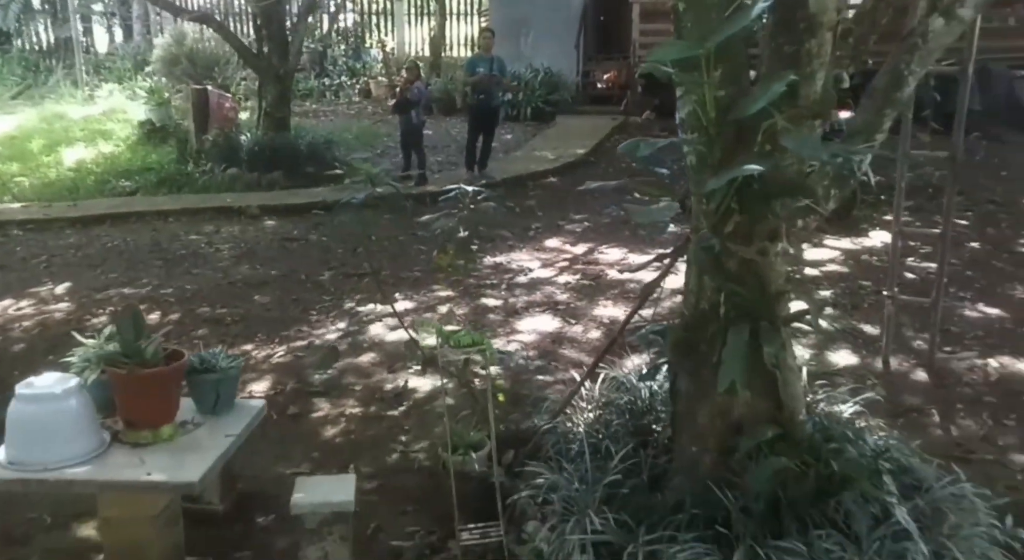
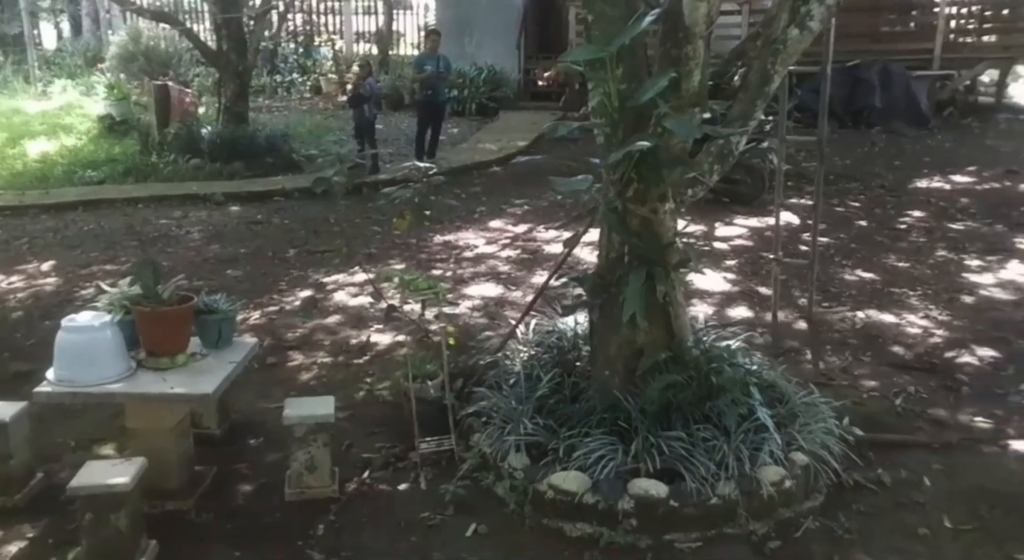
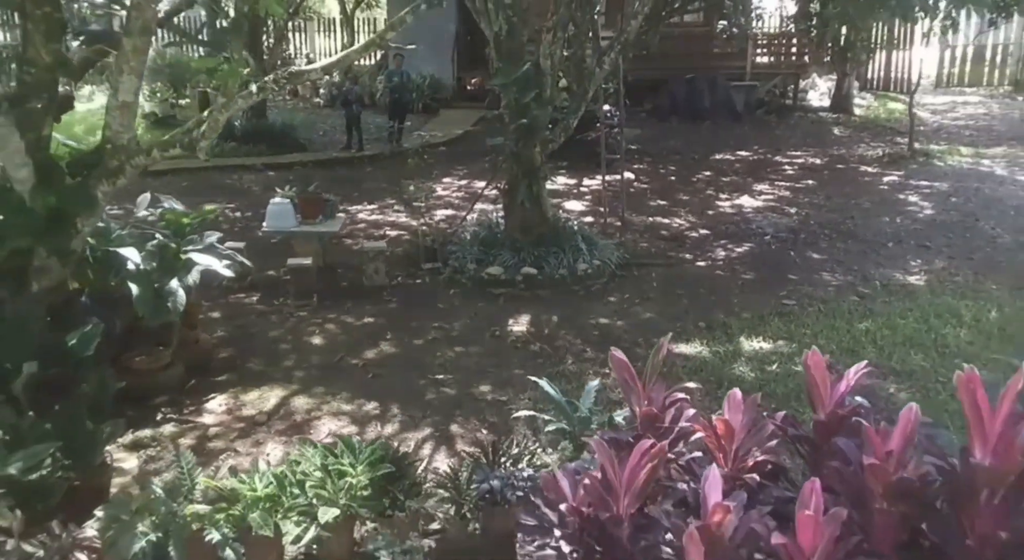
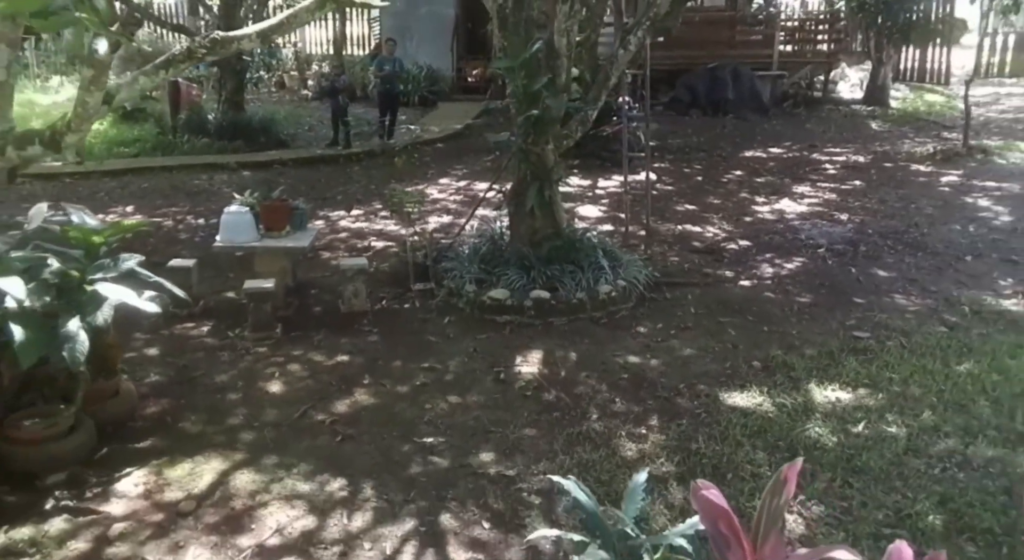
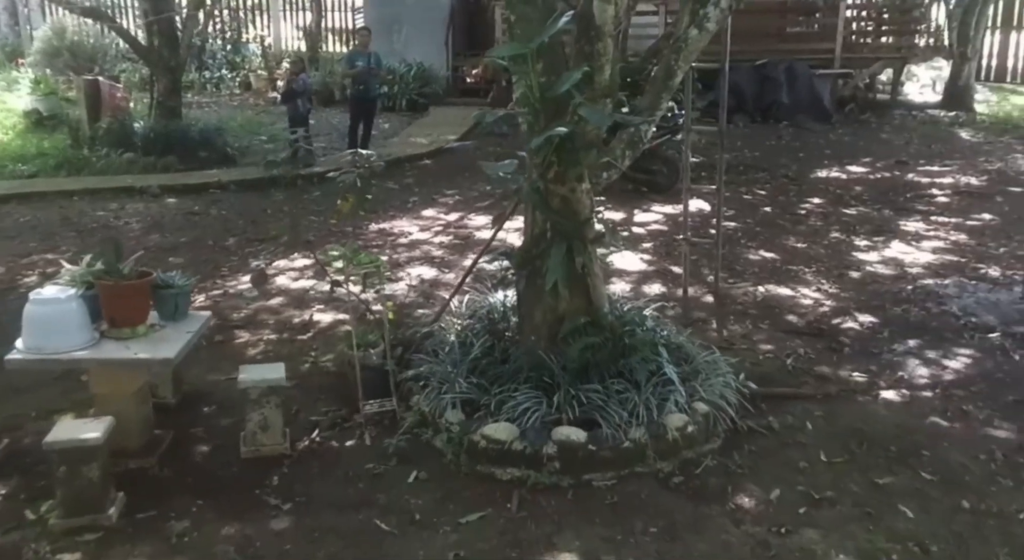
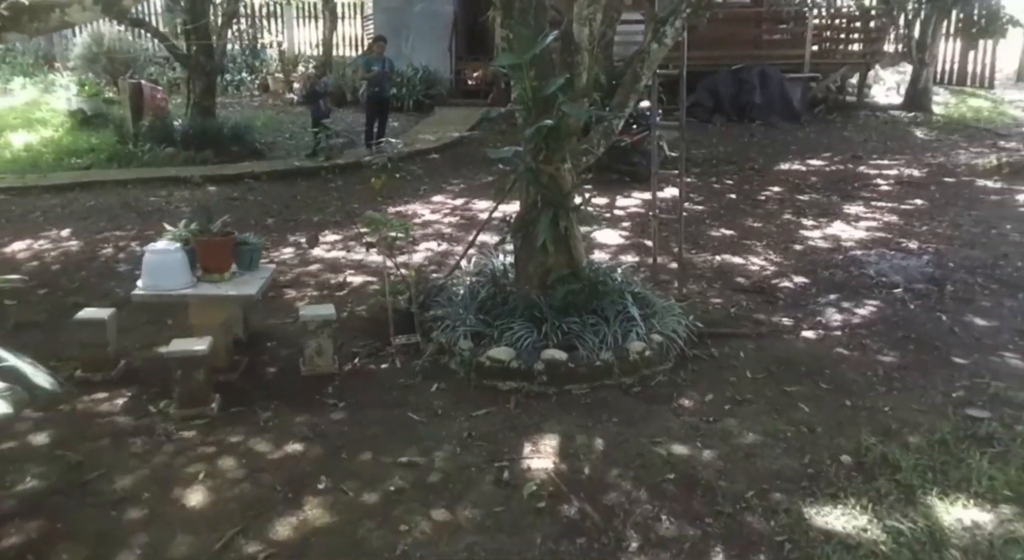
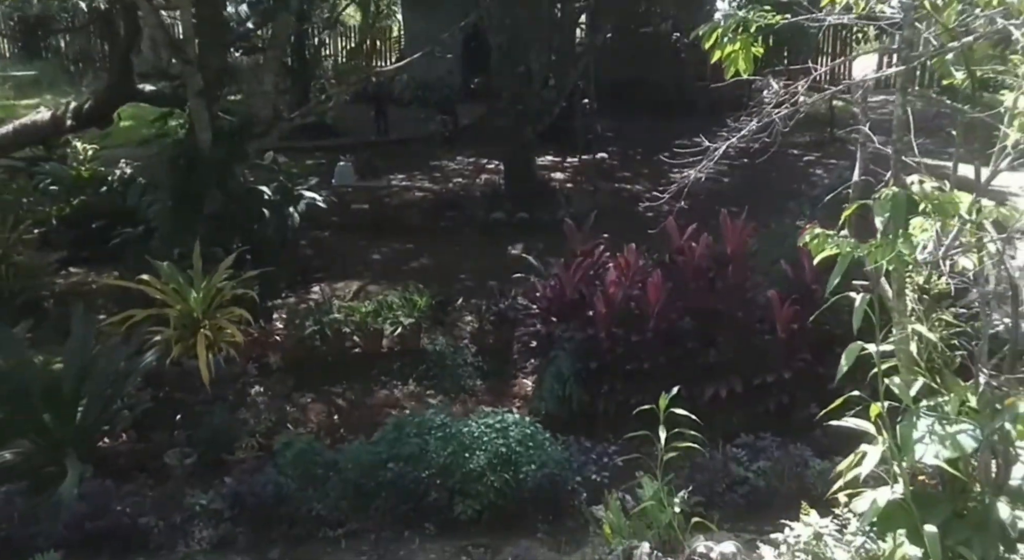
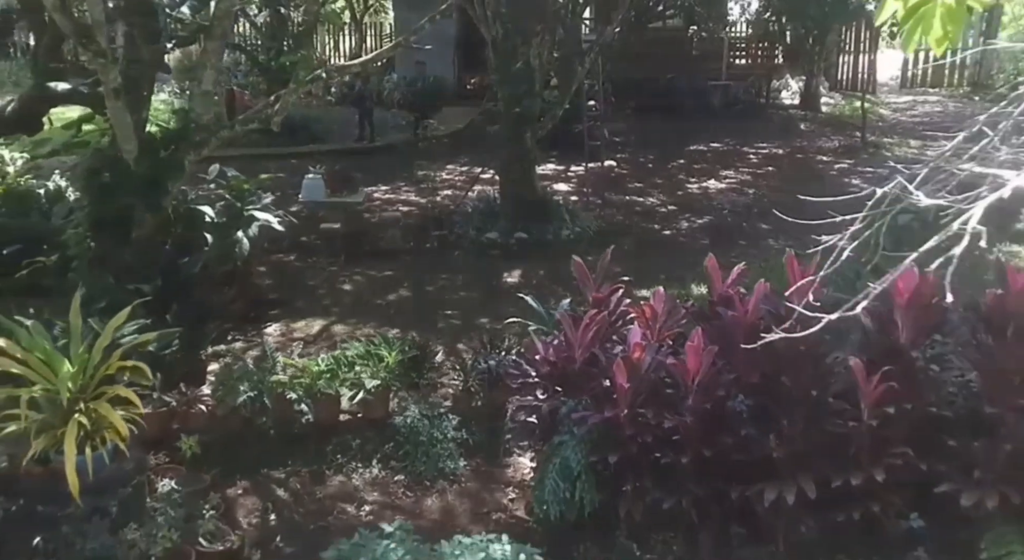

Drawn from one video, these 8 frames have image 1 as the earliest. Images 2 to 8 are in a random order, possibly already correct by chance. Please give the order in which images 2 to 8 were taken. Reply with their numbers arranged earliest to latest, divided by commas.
2, 5, 6, 4, 3, 8, 7
